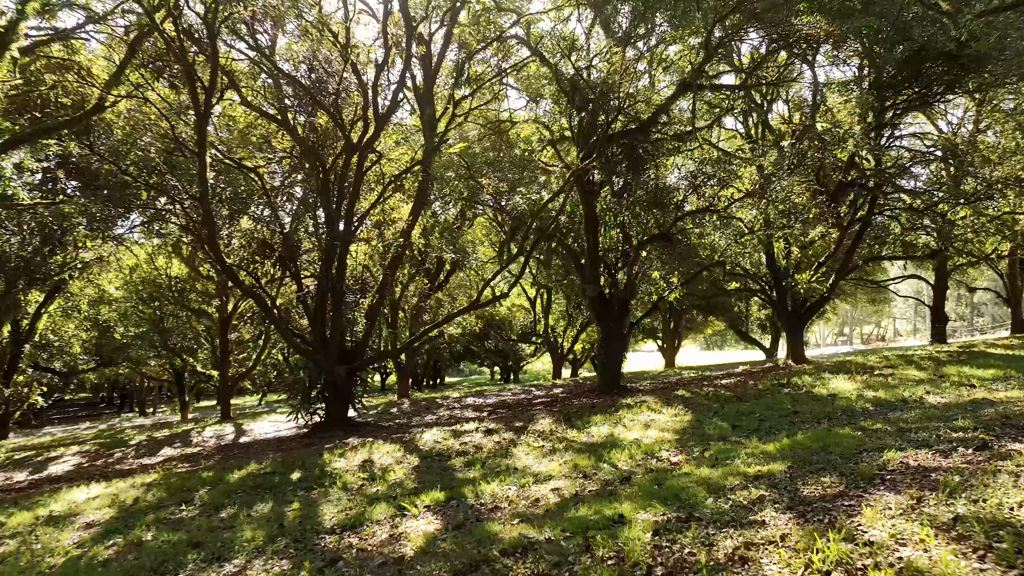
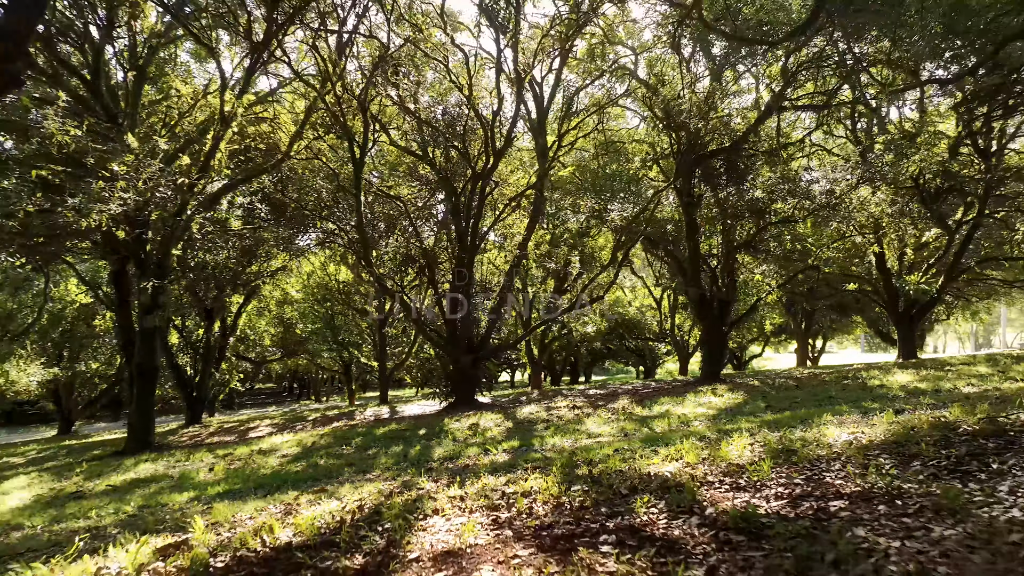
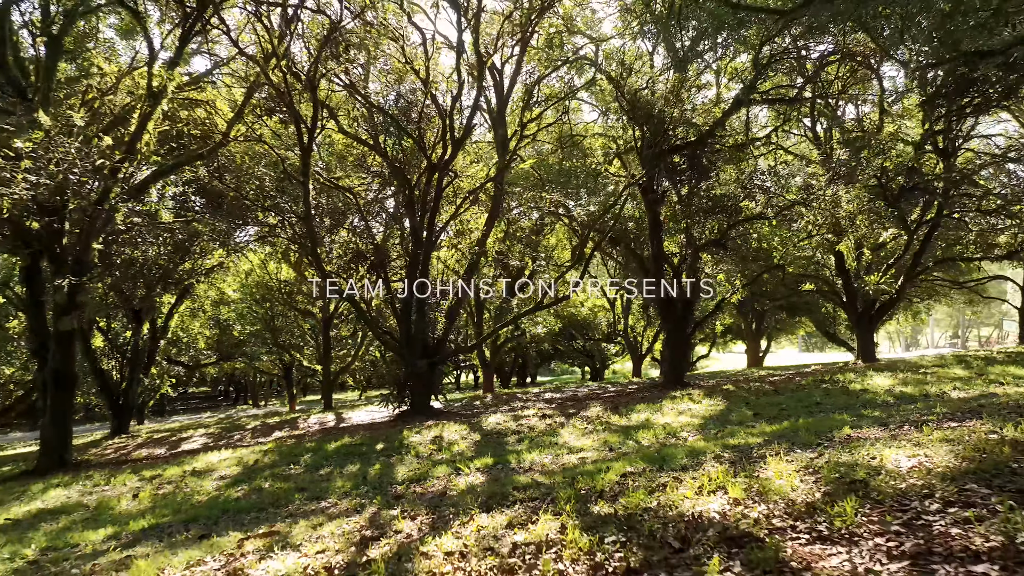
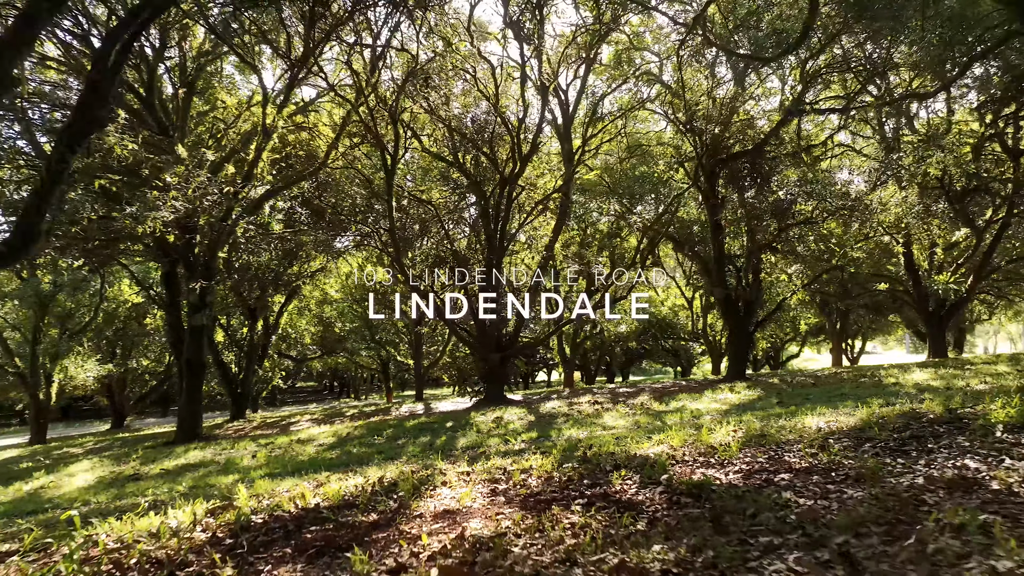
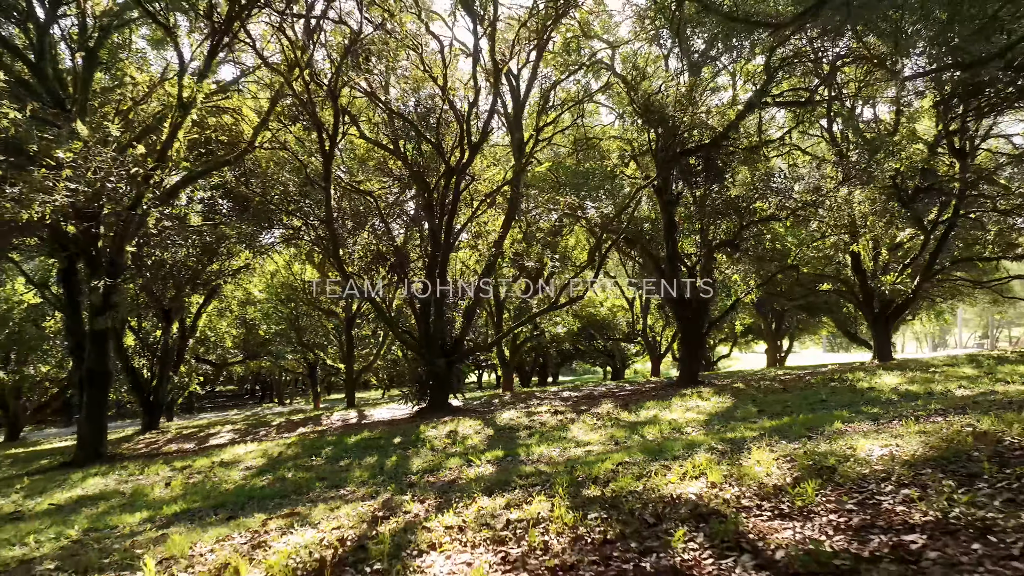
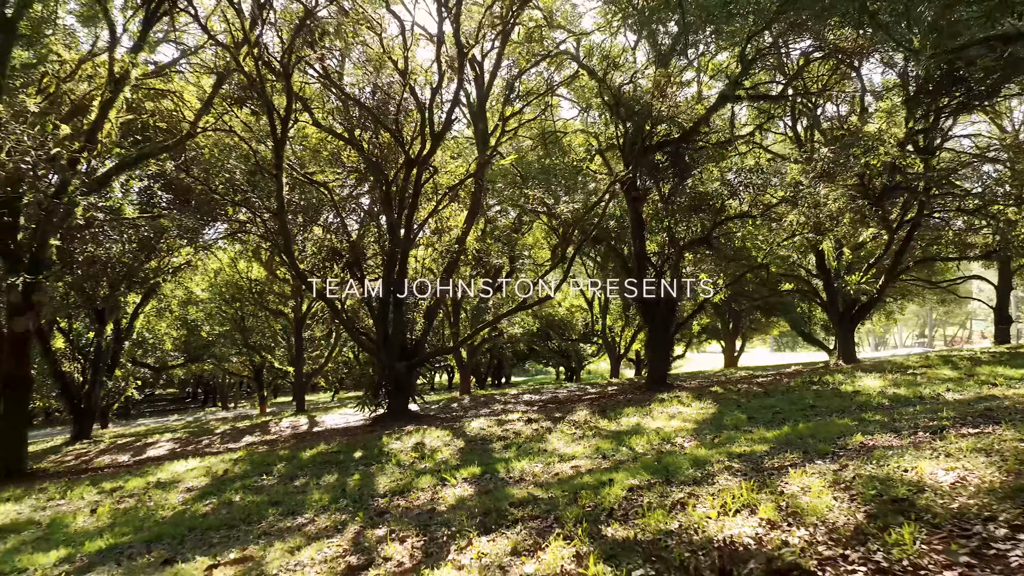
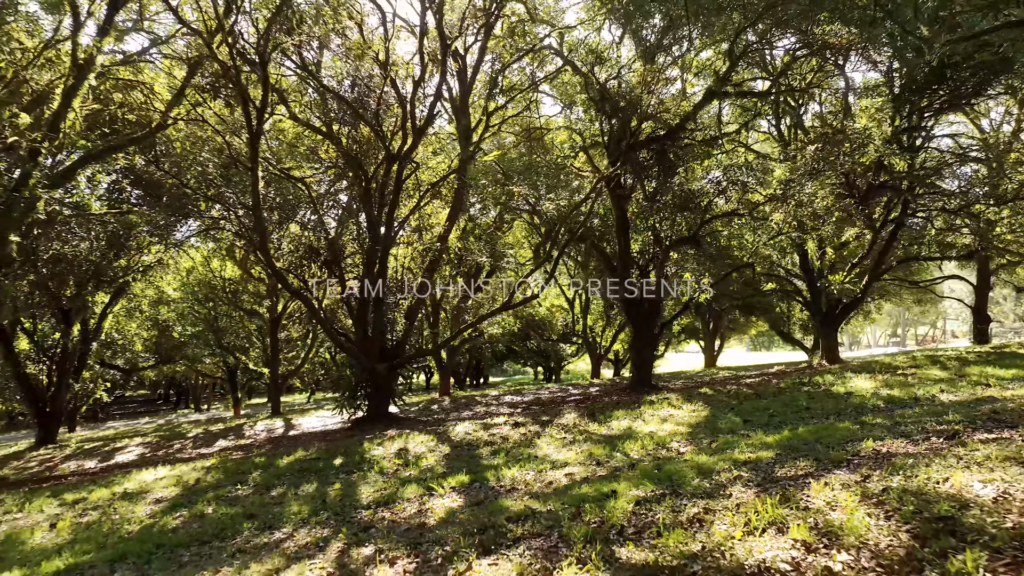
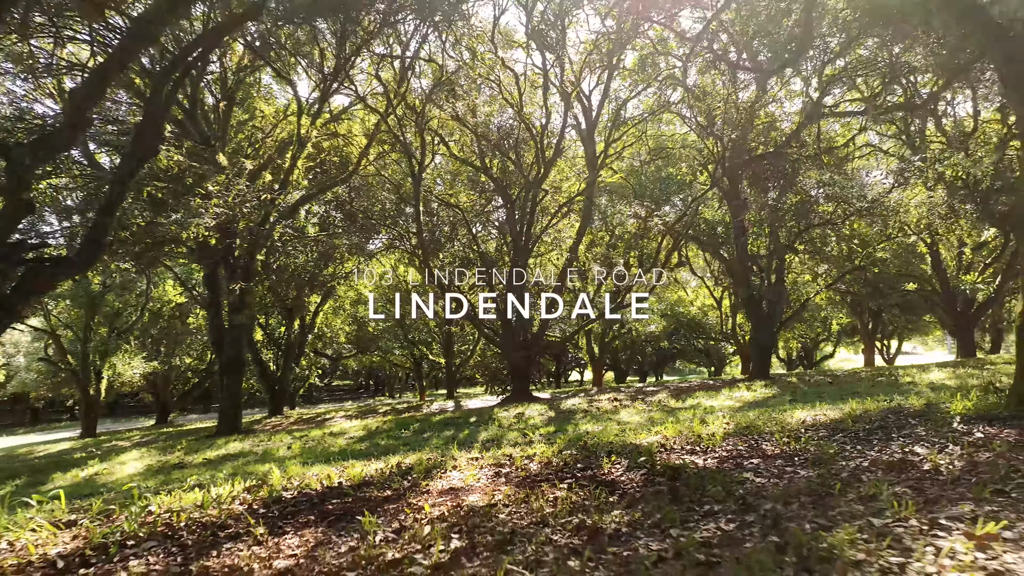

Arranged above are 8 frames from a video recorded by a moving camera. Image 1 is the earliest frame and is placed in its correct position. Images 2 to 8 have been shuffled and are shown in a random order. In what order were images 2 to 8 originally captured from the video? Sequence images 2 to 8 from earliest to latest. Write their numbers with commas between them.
7, 6, 3, 5, 2, 4, 8
